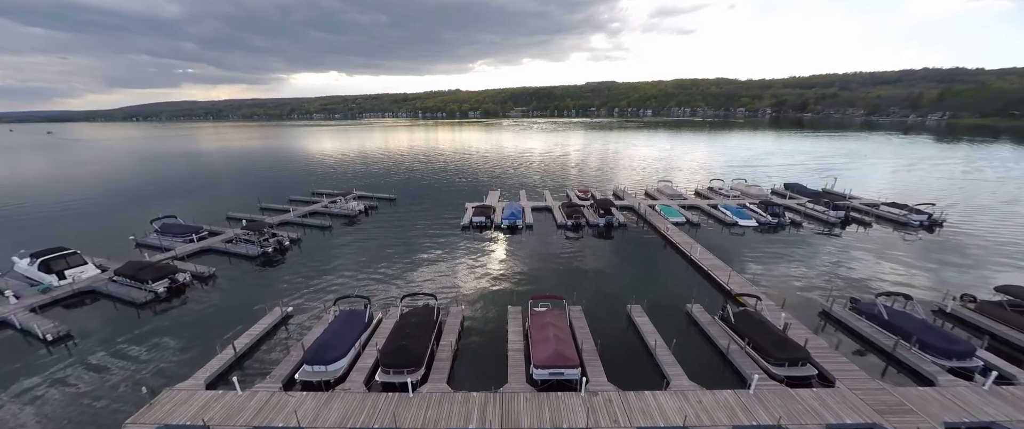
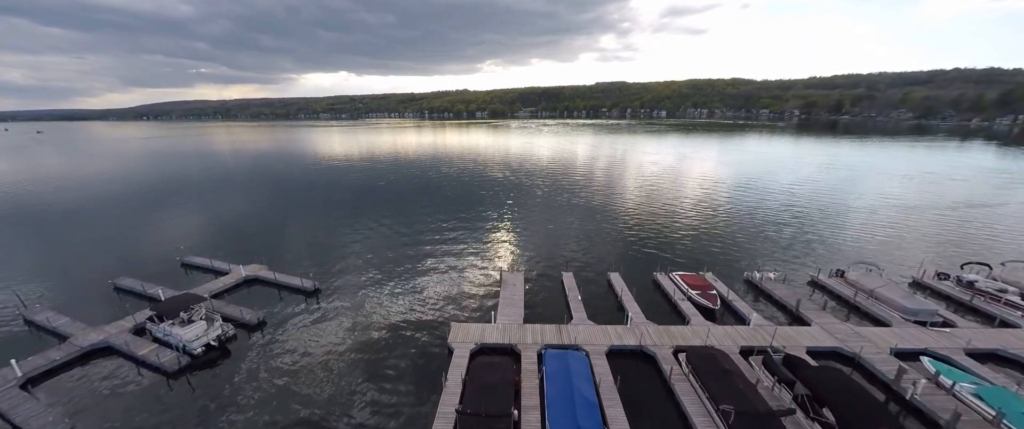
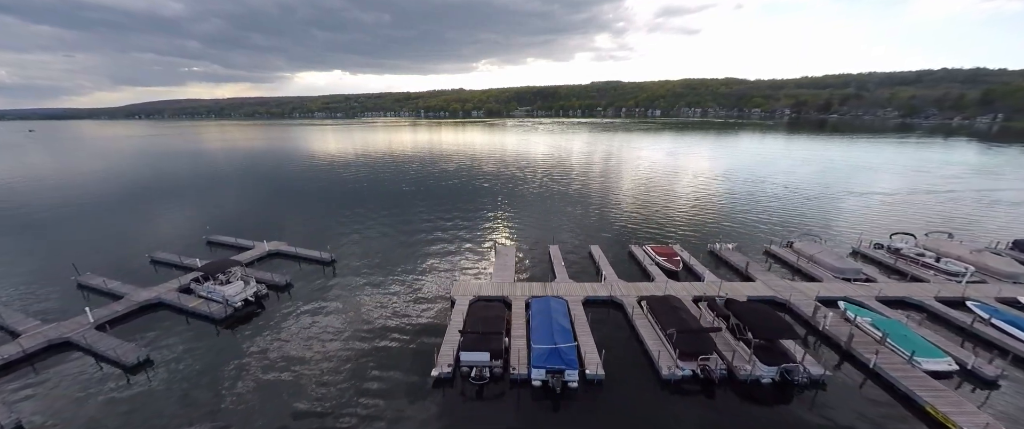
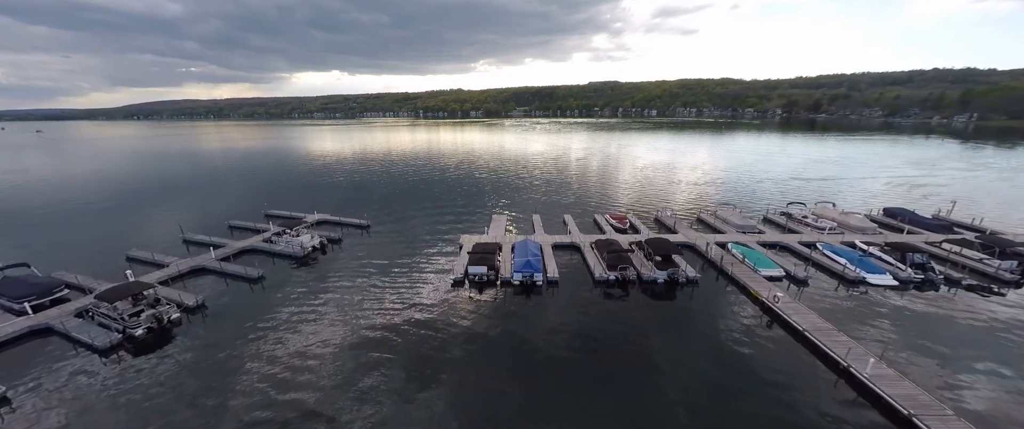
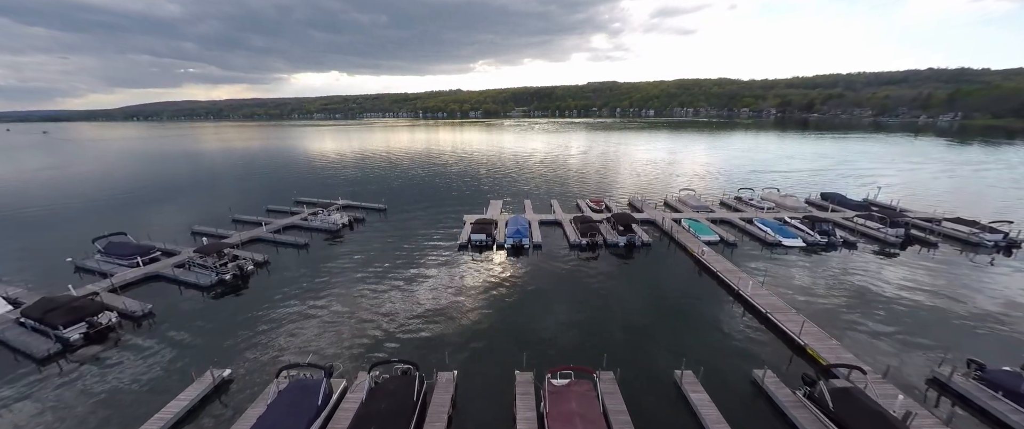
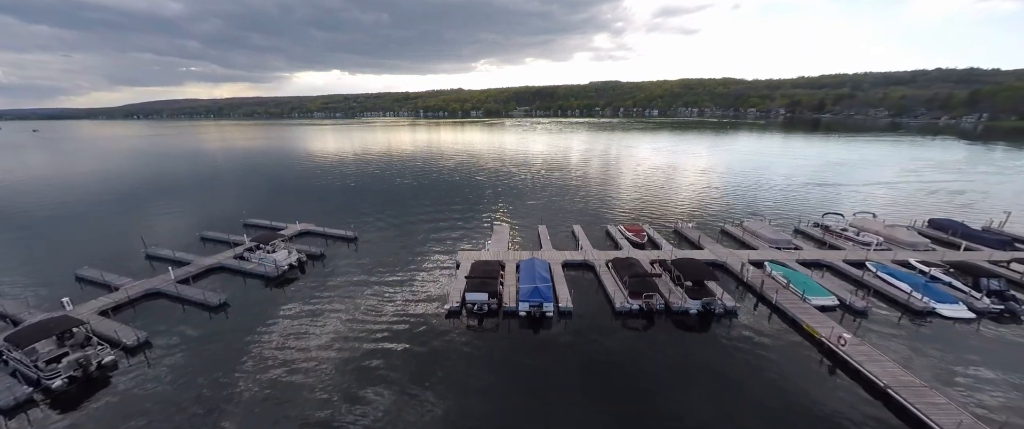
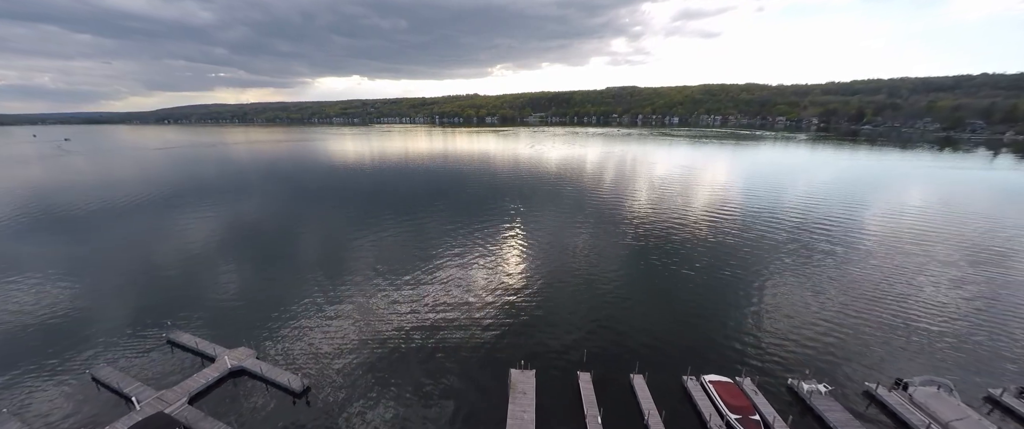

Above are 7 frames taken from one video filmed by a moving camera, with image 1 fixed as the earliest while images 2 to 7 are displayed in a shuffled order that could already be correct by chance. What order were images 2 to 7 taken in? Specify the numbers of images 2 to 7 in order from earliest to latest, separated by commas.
5, 4, 6, 3, 2, 7
